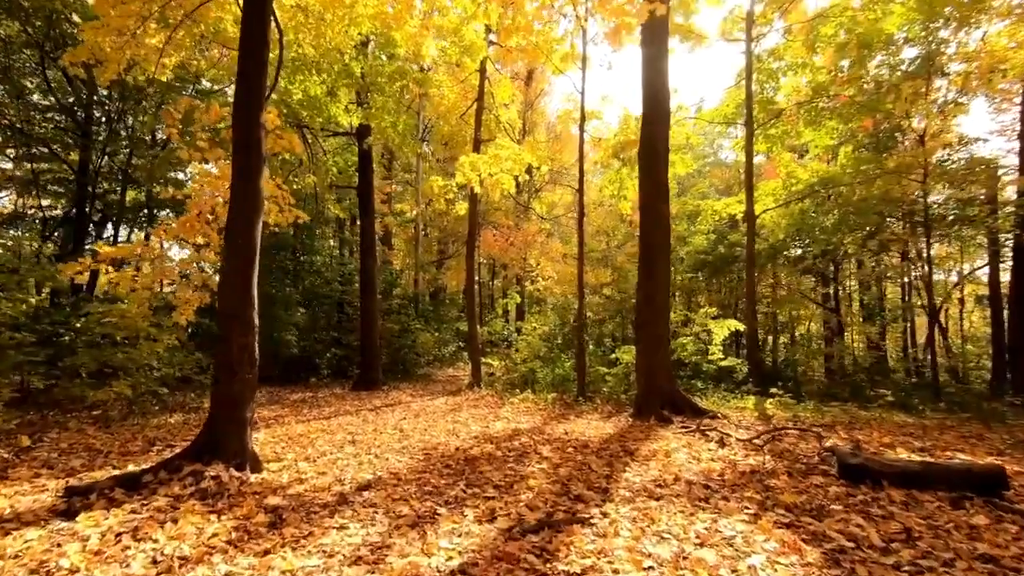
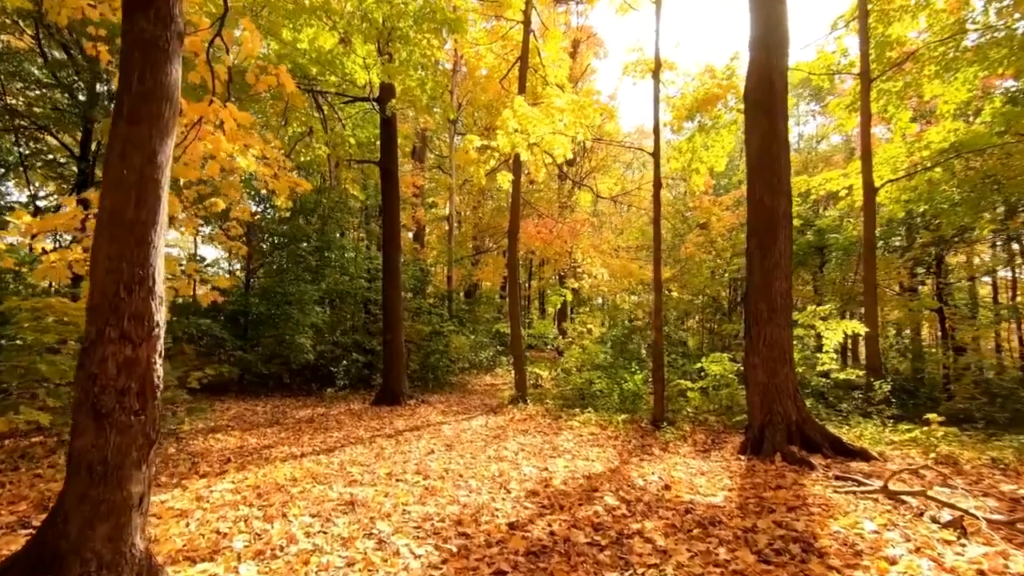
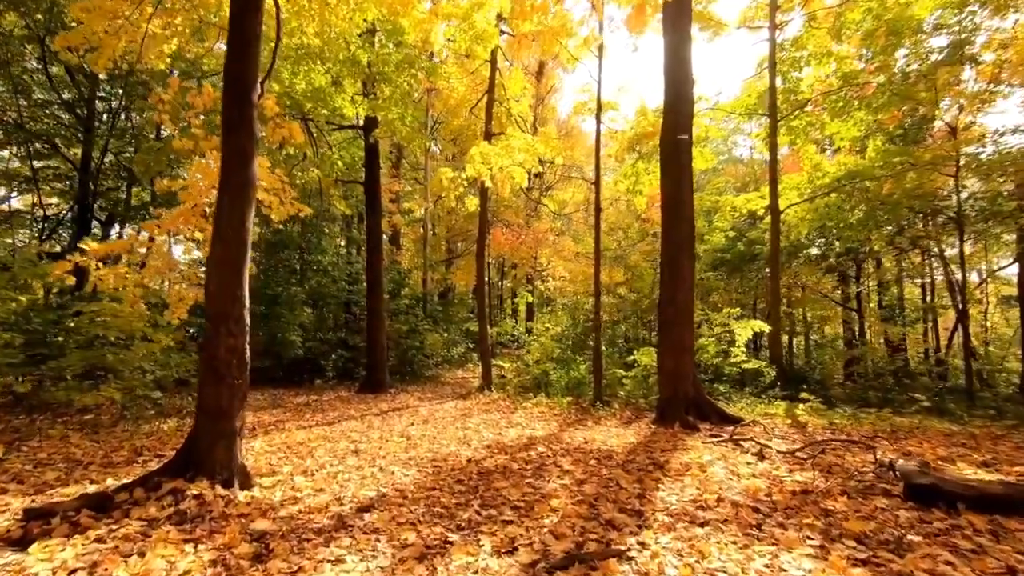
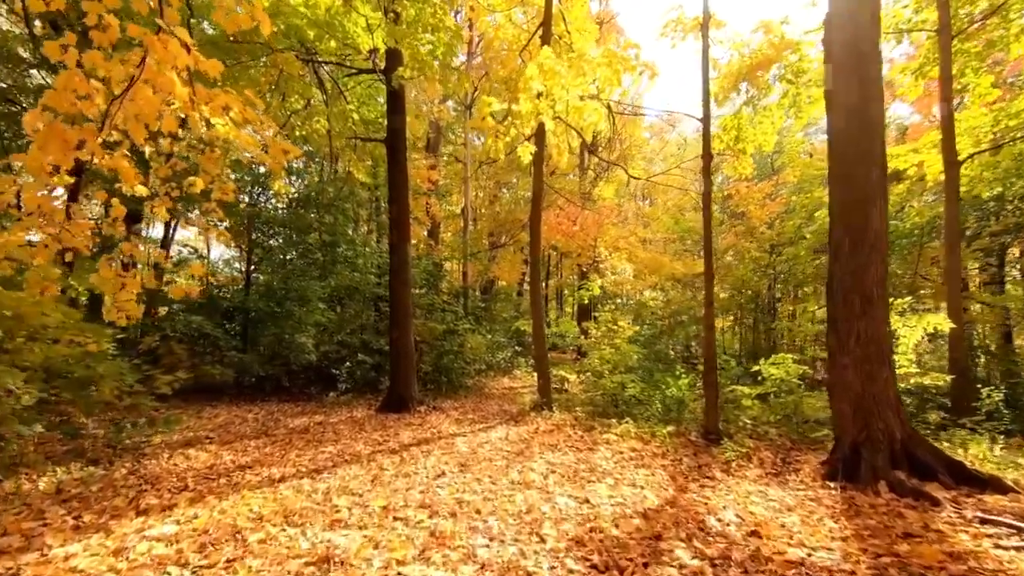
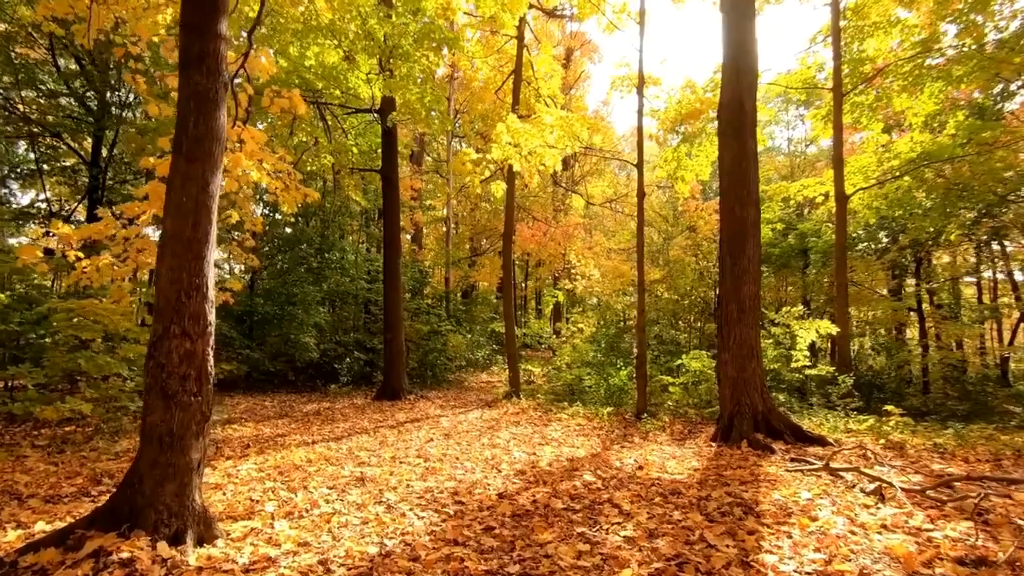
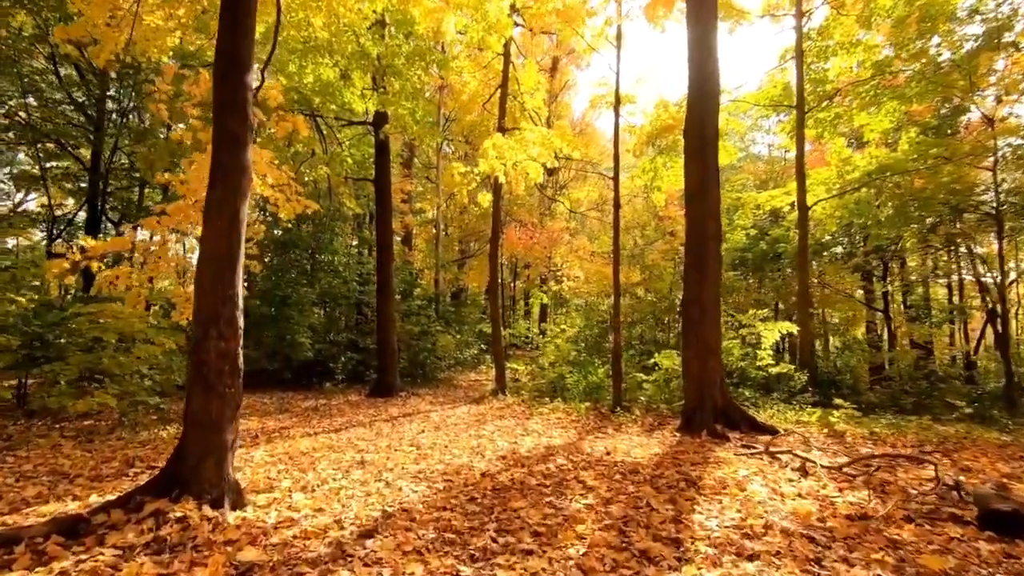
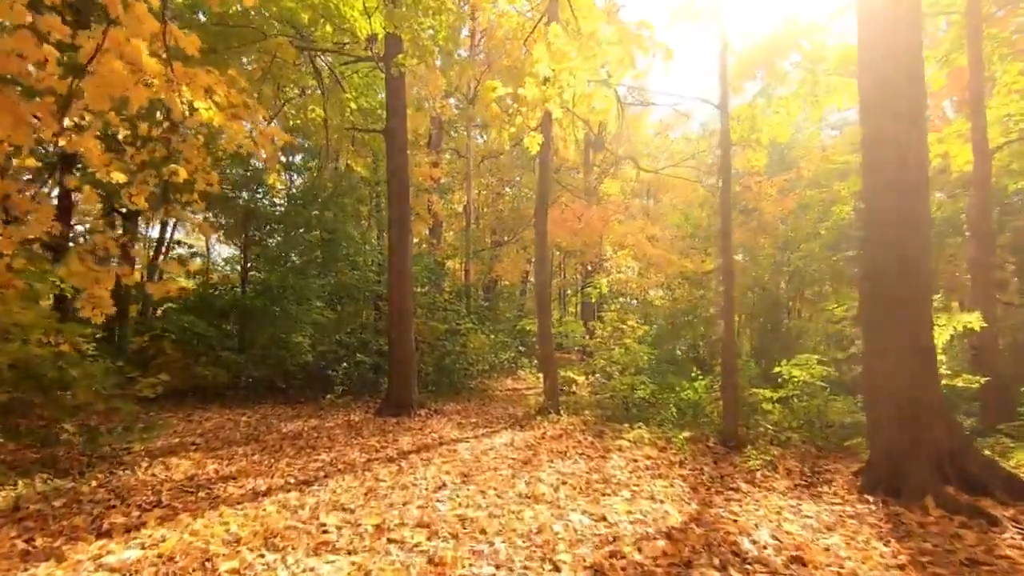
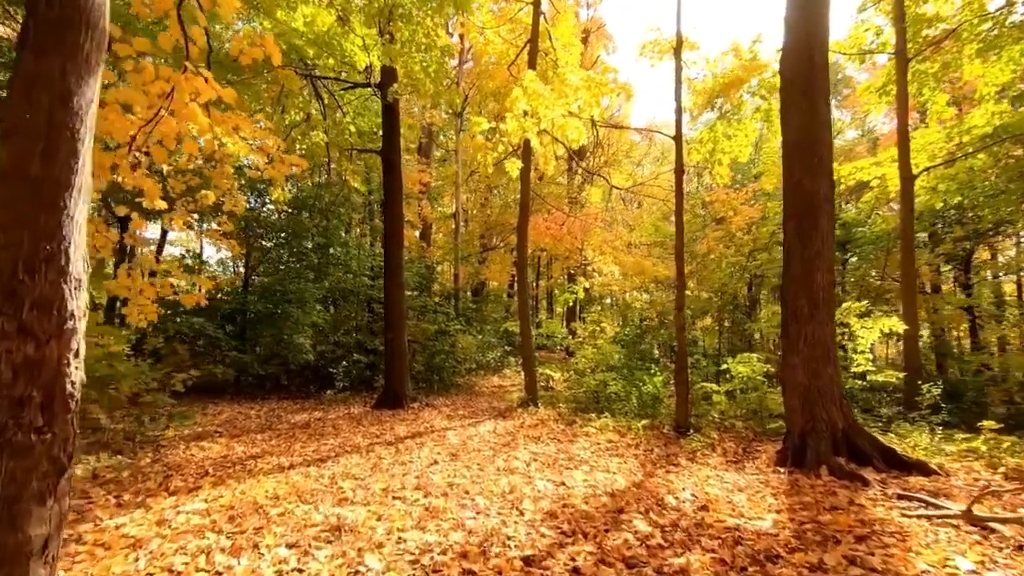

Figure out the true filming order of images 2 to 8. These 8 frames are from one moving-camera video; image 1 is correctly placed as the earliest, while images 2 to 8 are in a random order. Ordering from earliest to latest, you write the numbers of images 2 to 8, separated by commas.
3, 6, 5, 2, 8, 4, 7
